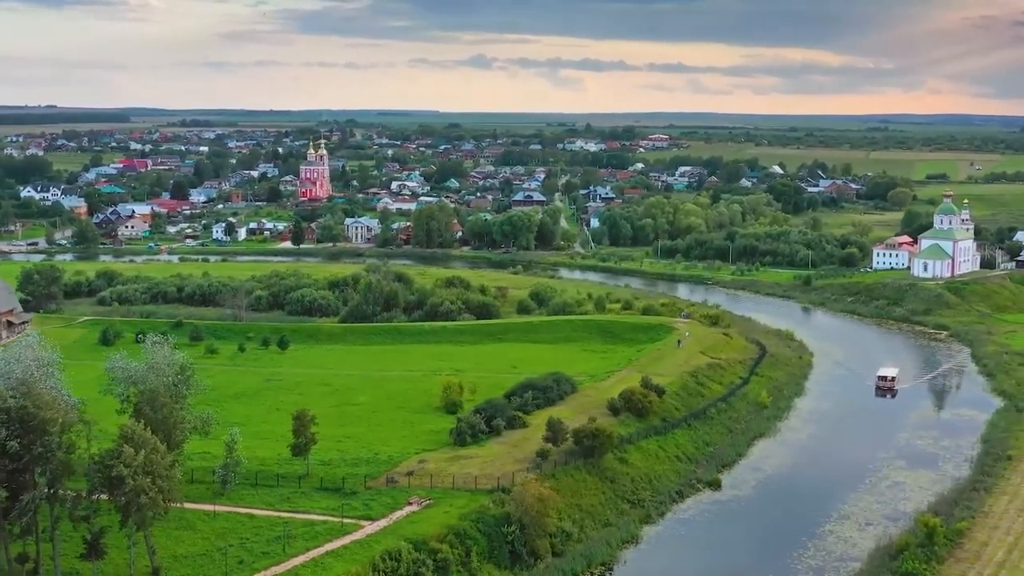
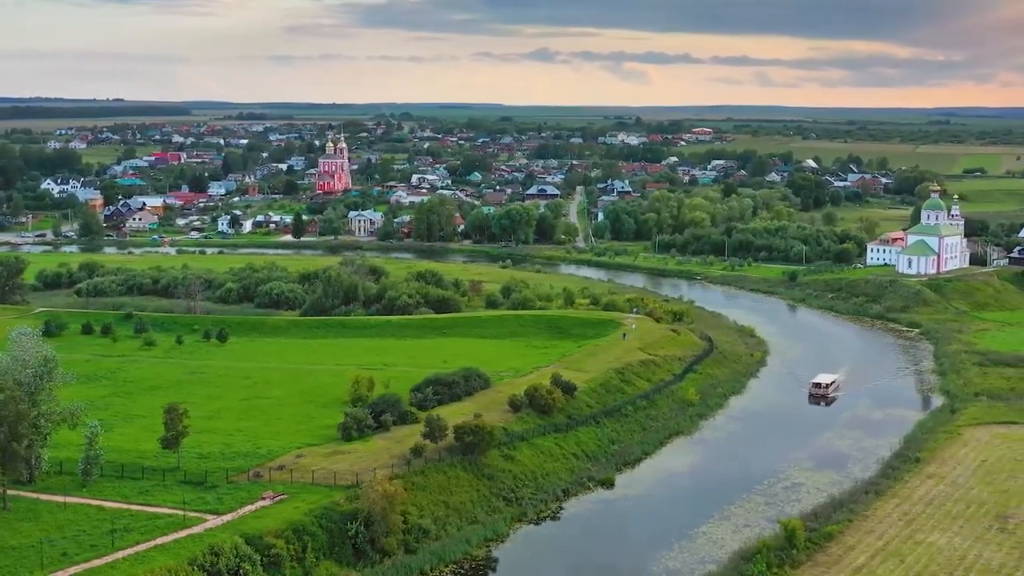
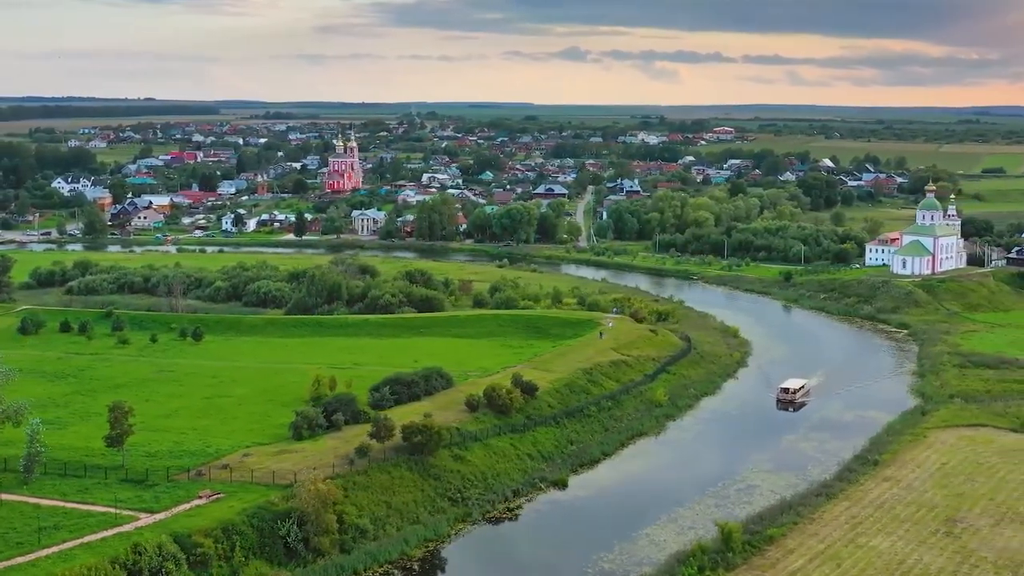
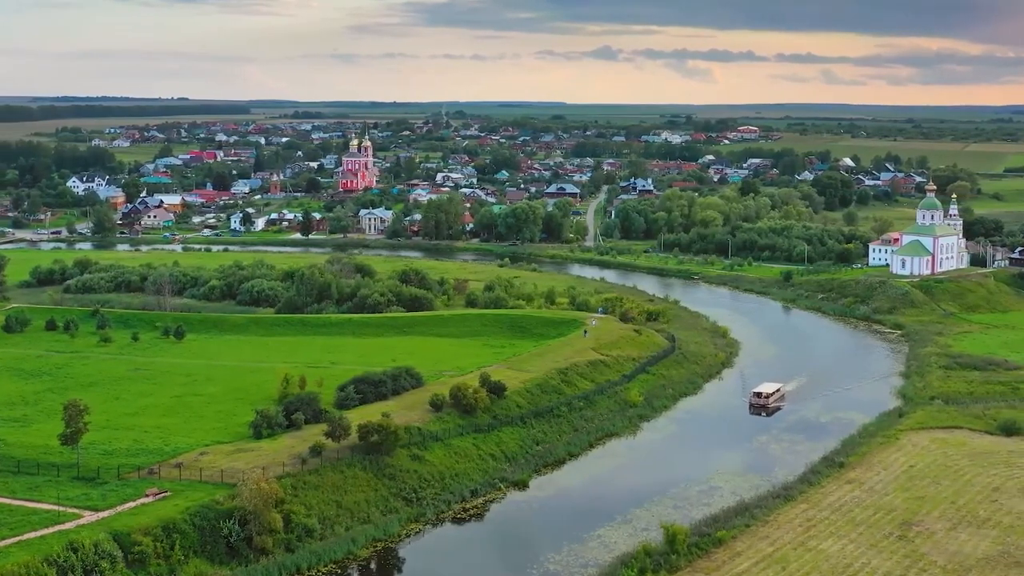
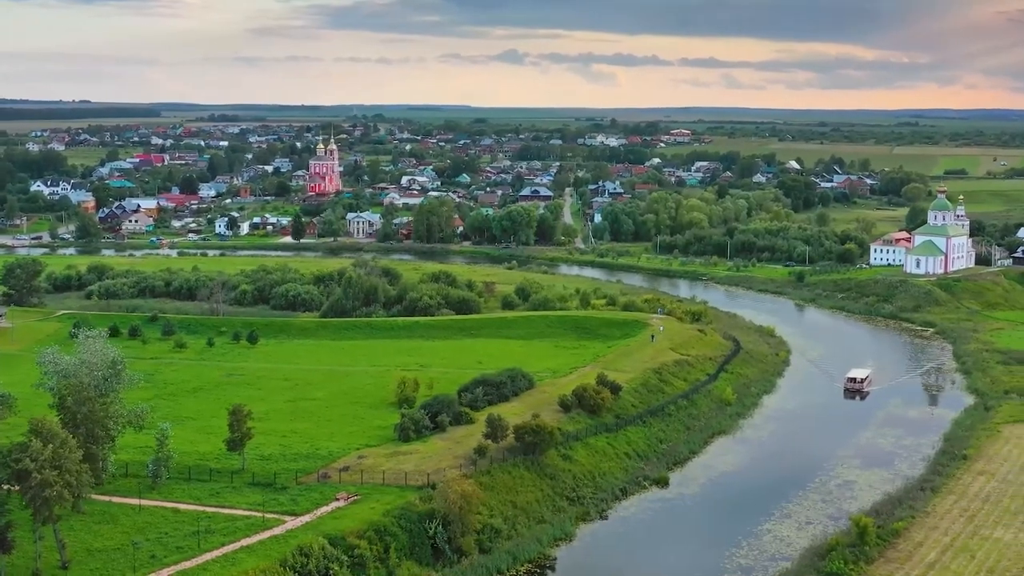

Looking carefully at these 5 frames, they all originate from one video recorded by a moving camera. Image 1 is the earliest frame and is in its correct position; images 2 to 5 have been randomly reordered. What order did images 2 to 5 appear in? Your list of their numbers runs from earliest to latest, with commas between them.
5, 2, 3, 4
